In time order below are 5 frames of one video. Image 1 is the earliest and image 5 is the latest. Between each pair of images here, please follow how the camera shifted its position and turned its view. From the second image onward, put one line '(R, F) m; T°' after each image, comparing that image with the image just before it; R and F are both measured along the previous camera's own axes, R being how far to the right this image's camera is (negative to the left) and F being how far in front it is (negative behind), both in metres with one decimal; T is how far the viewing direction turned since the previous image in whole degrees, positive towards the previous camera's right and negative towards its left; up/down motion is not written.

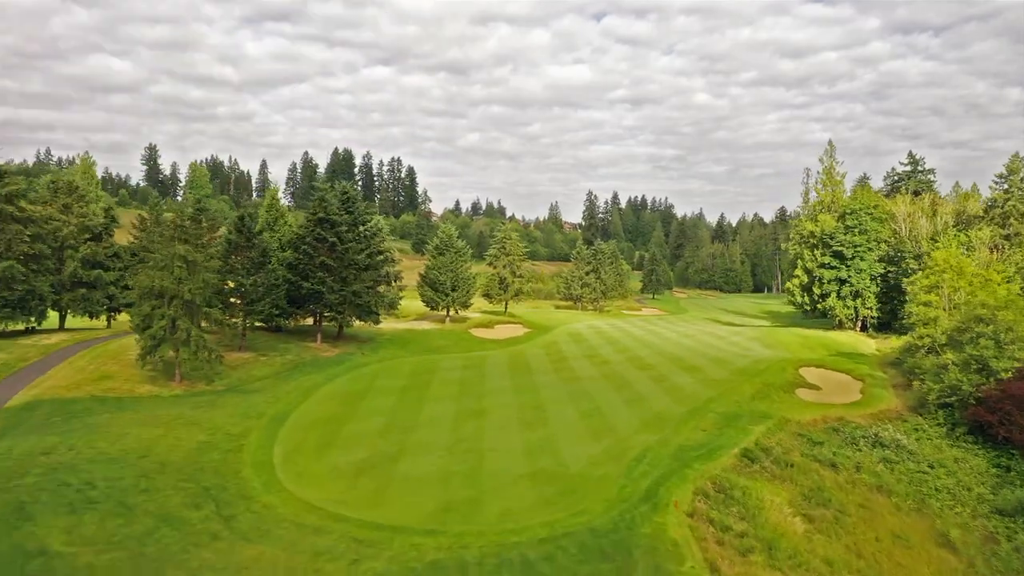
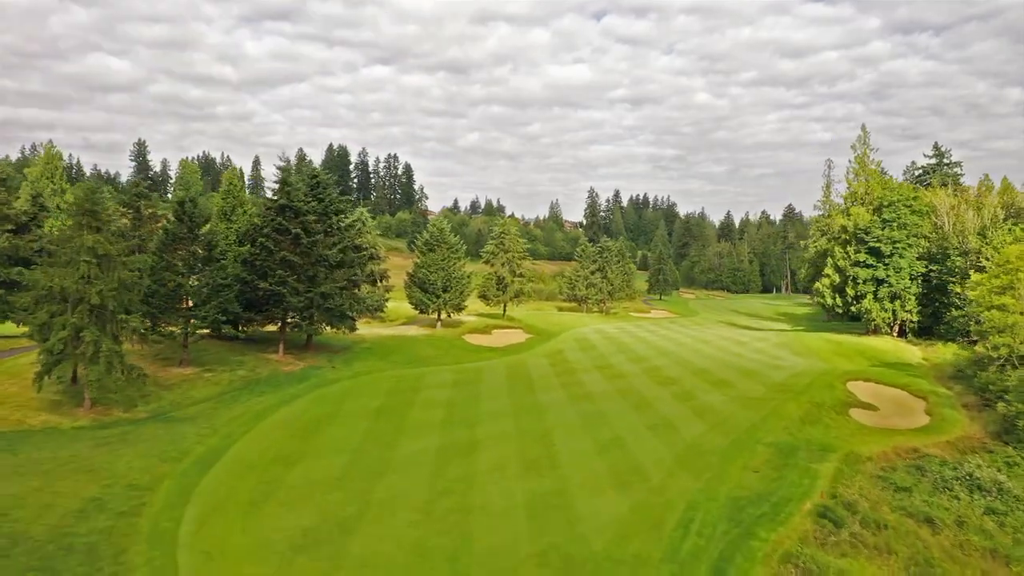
(0.0, +5.4) m; 0°
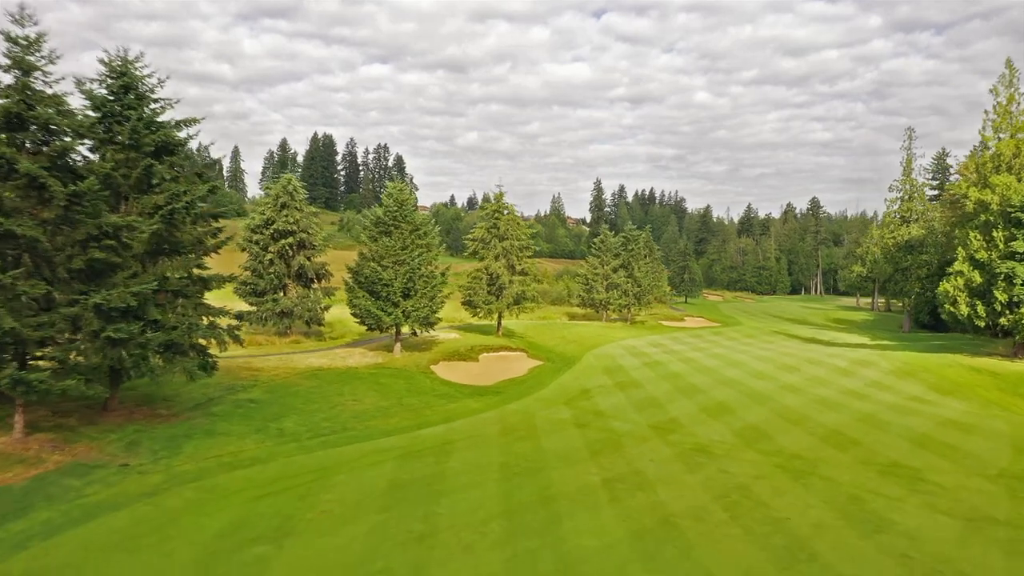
(0.0, +15.0) m; 0°
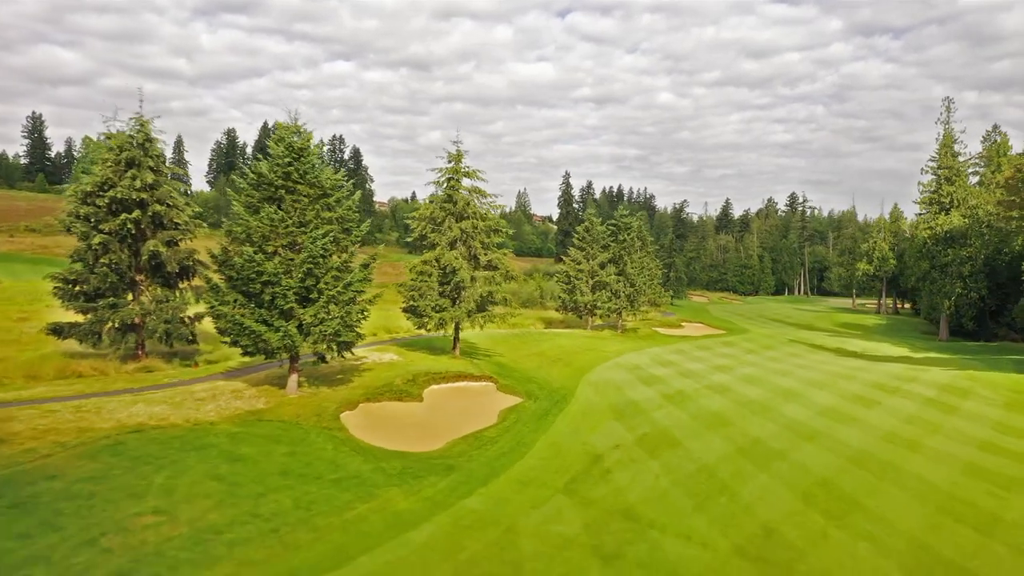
(0.0, +10.3) m; +2°
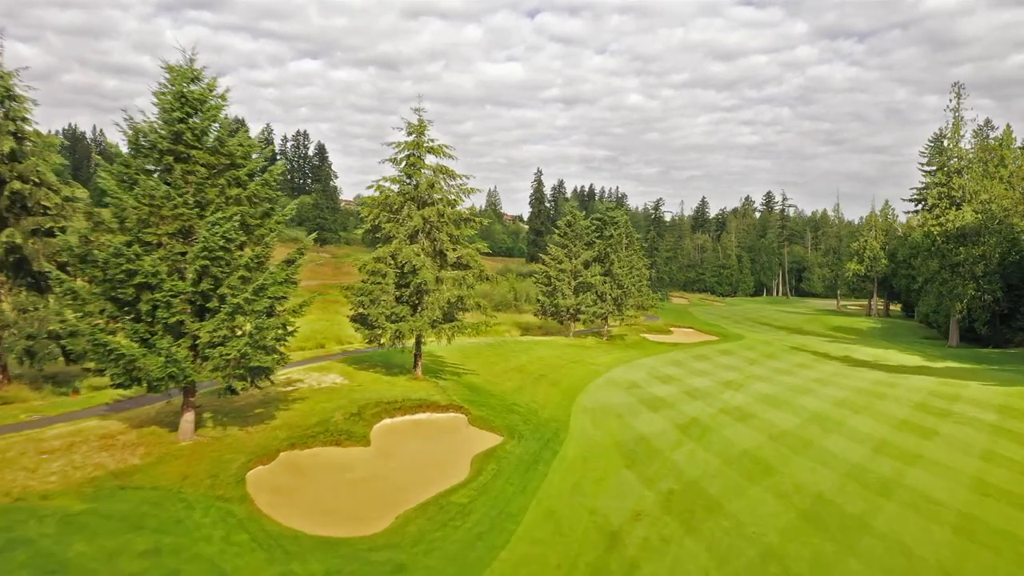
(-0.1, +4.8) m; +2°
